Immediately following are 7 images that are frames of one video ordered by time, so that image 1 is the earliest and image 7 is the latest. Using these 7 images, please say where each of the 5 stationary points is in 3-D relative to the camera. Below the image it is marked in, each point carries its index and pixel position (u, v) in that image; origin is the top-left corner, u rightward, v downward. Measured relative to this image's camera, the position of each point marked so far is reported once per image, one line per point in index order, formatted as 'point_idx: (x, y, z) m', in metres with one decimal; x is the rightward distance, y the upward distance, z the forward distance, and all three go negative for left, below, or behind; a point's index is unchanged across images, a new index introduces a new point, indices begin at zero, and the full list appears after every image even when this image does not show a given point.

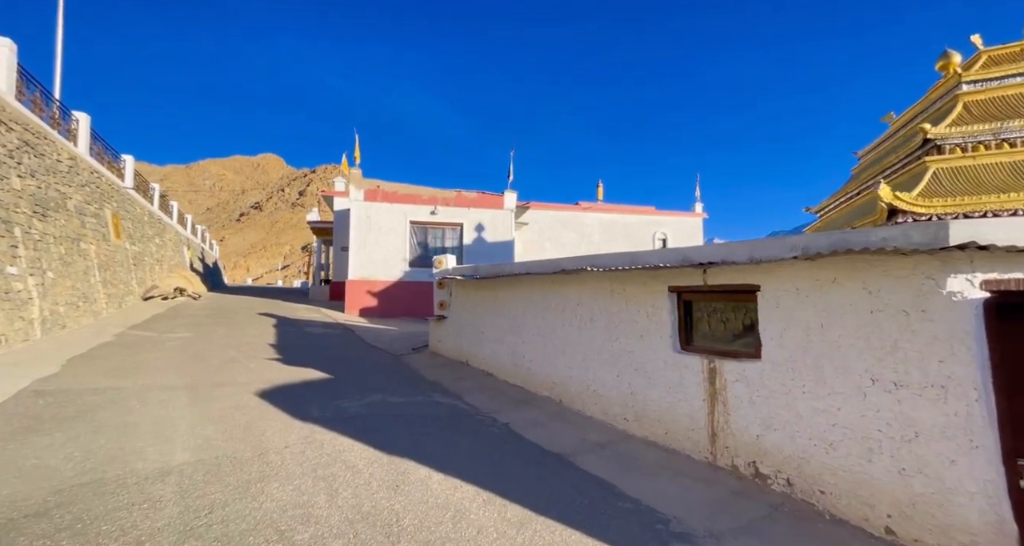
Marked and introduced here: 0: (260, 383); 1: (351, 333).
0: (-3.4, -1.5, +5.7) m
1: (-4.1, -1.6, +10.8) m
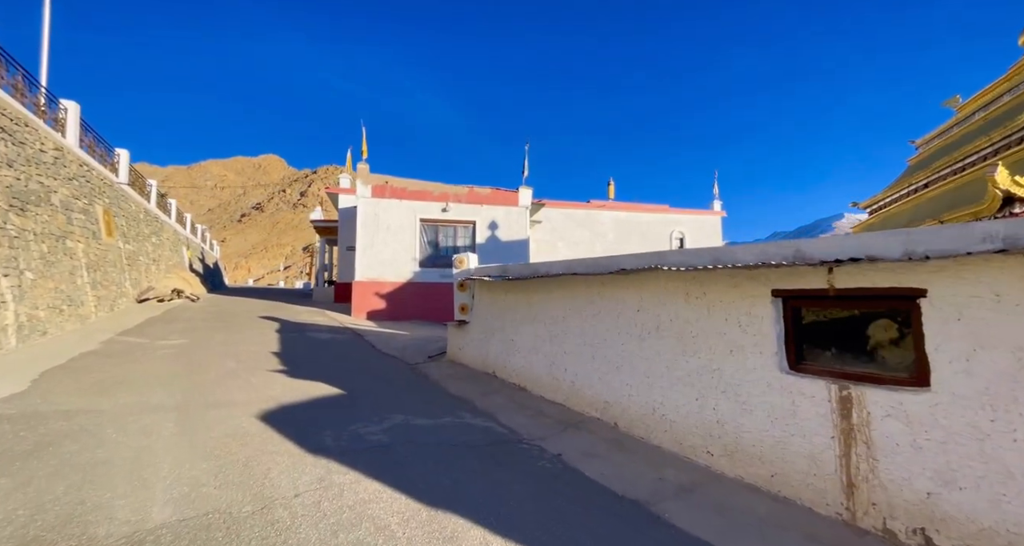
0: (-2.9, -1.5, +4.9) m
1: (-3.6, -1.6, +10.0) m
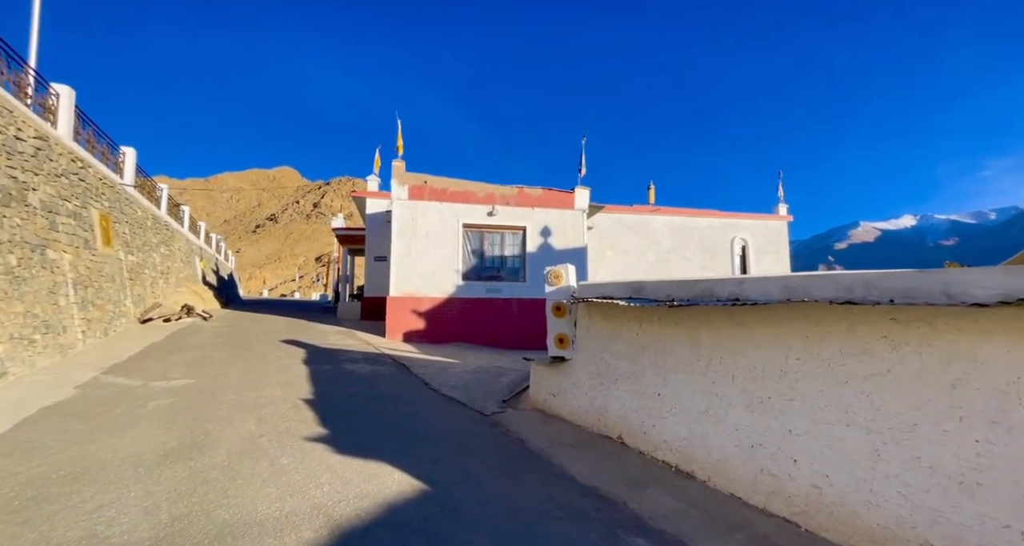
0: (-1.4, -1.7, +2.9) m
1: (-2.0, -1.9, +8.0) m
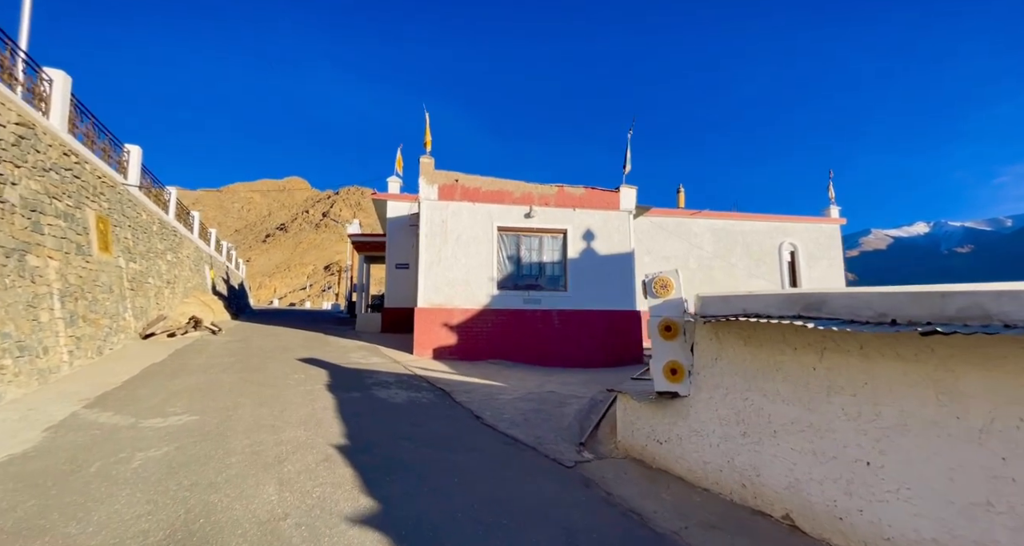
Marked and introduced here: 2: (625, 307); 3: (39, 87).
0: (-0.5, -1.8, +1.5) m
1: (-1.0, -2.1, +6.7) m
2: (+3.2, -1.0, +11.7) m
3: (-8.7, +3.4, +7.7) m
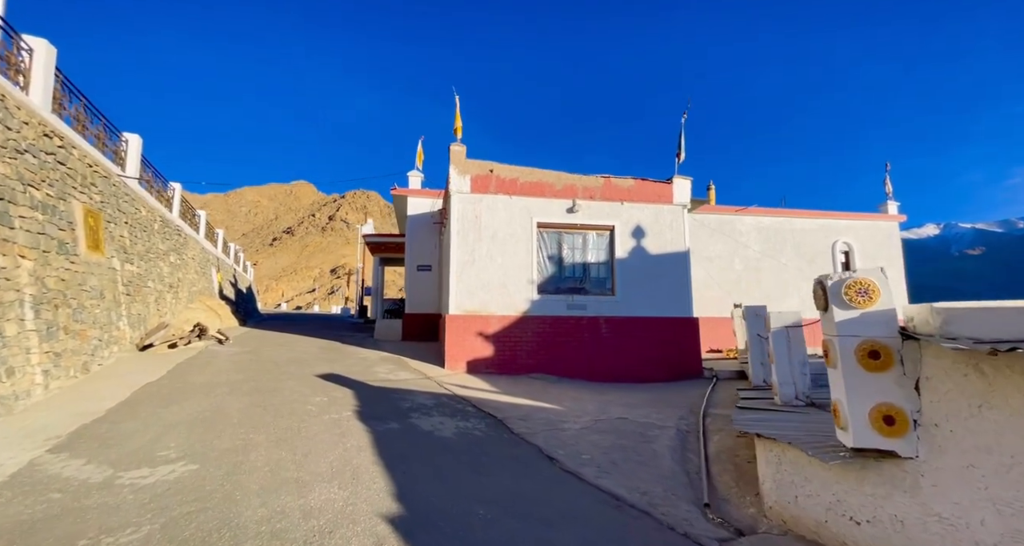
0: (+0.4, -1.7, +0.2) m
1: (0.0, -2.1, +5.4) m
2: (+4.2, -1.0, +10.4) m
3: (-7.7, +3.4, +6.5) m
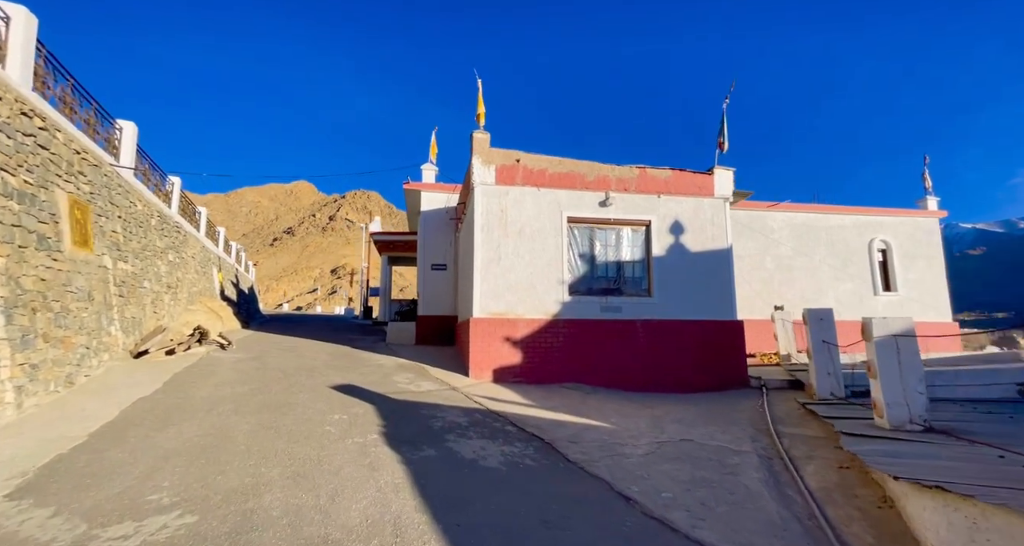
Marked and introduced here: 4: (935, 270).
0: (+1.0, -1.7, -0.6) m
1: (+0.6, -2.1, +4.5) m
2: (+4.8, -1.0, +9.5) m
3: (-7.1, +3.4, +5.7) m
4: (+15.1, +0.1, +14.9) m
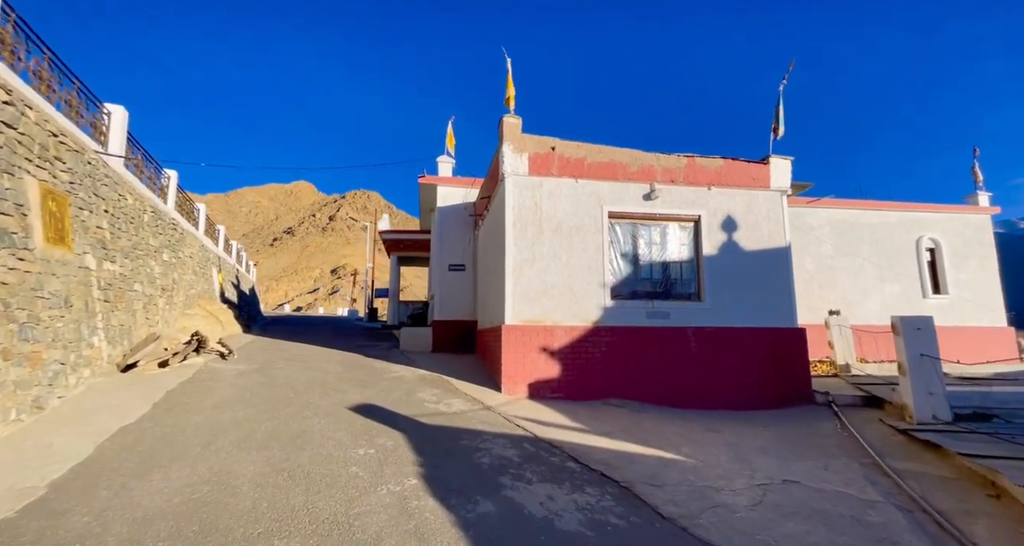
0: (+1.7, -1.8, -1.6) m
1: (+1.3, -2.1, +3.5) m
2: (+5.5, -1.0, +8.5) m
3: (-6.4, +3.3, +4.7) m
4: (+15.8, +0.1, +13.9) m
